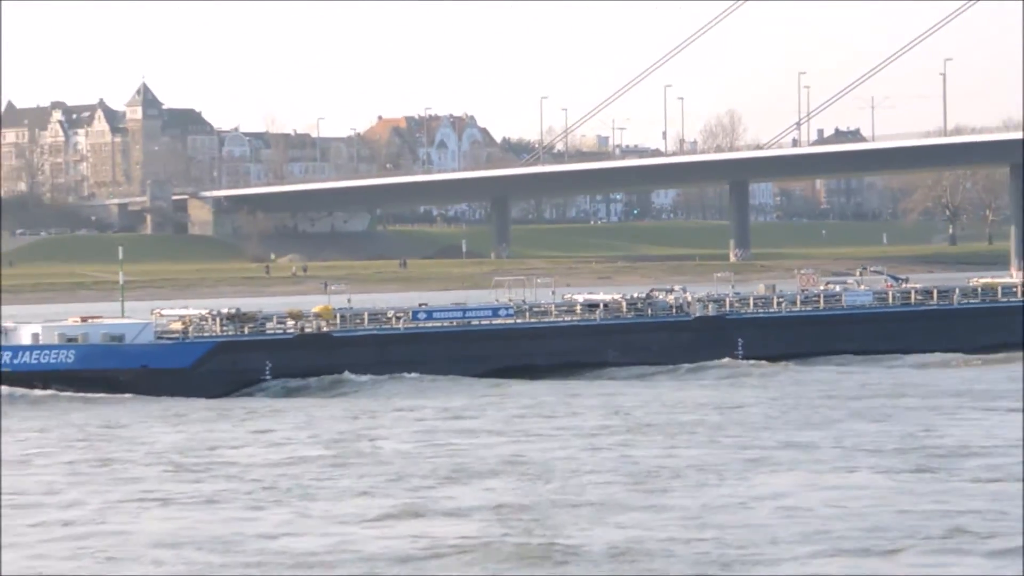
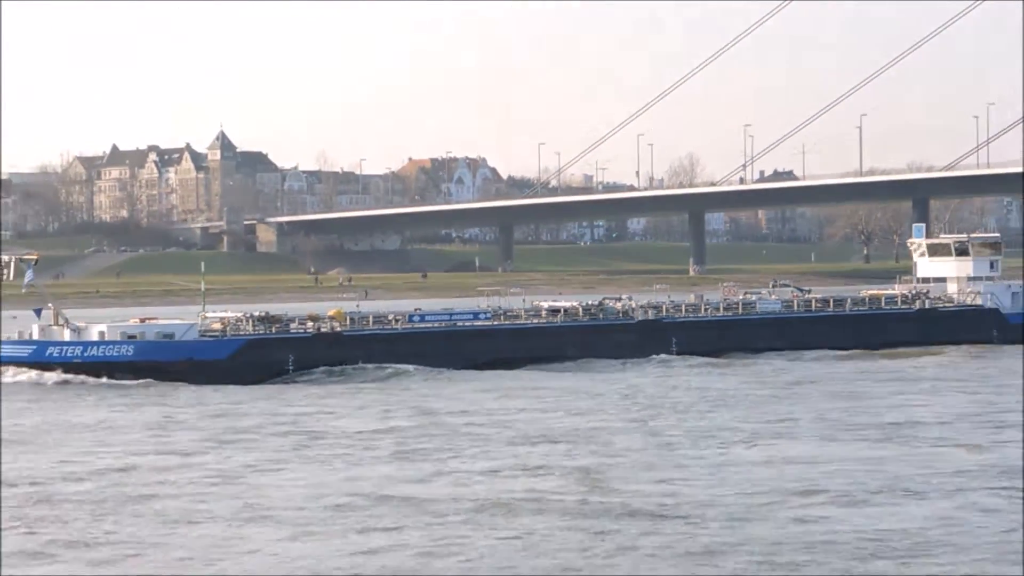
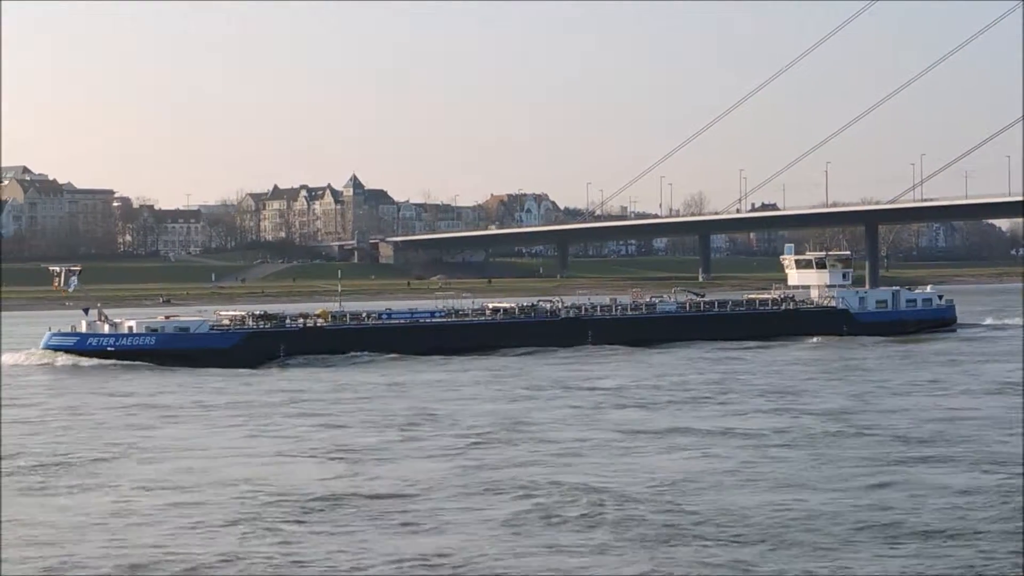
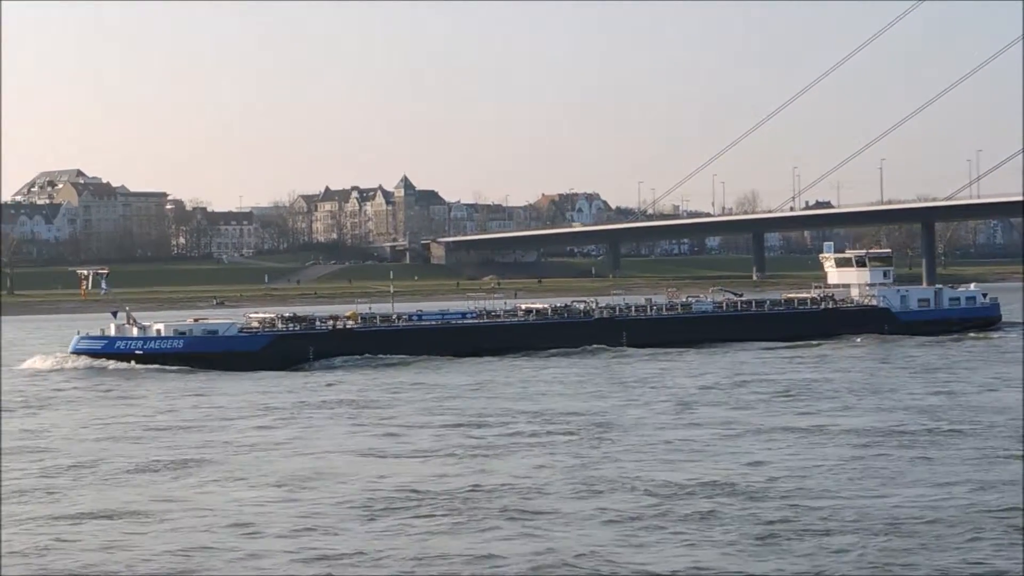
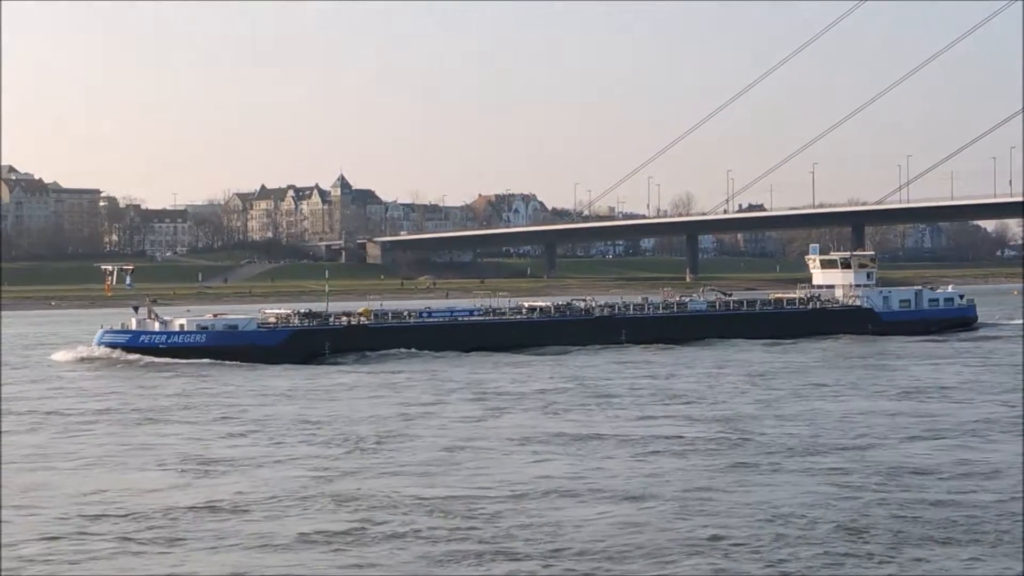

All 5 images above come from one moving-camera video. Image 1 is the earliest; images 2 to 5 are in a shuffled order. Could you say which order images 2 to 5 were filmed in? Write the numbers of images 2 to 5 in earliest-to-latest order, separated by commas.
2, 5, 3, 4
